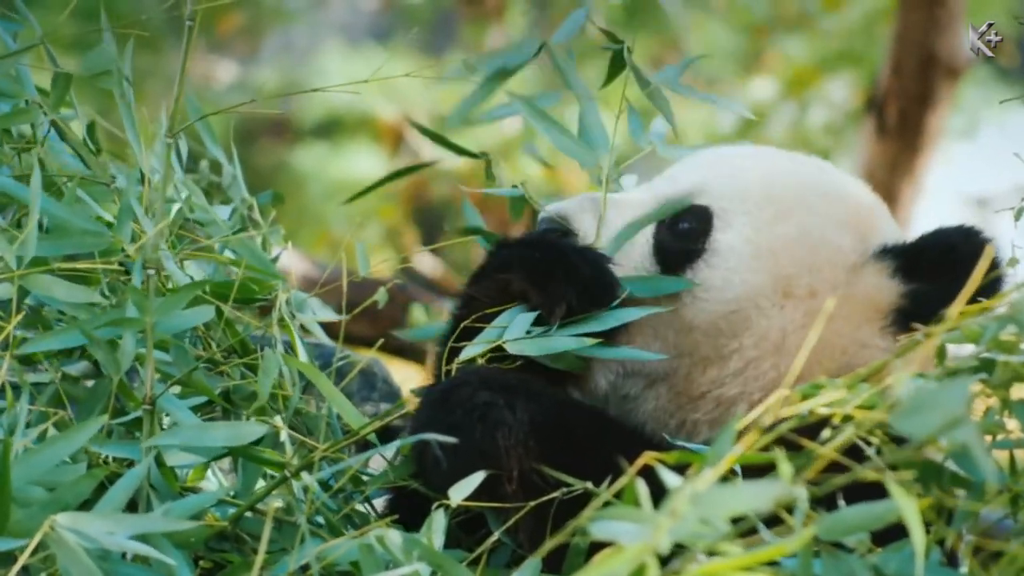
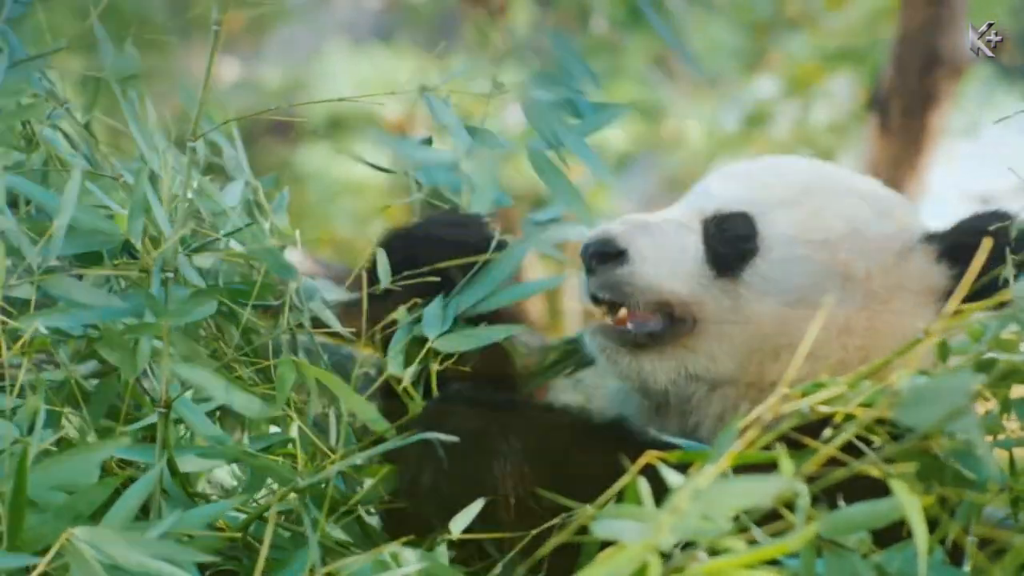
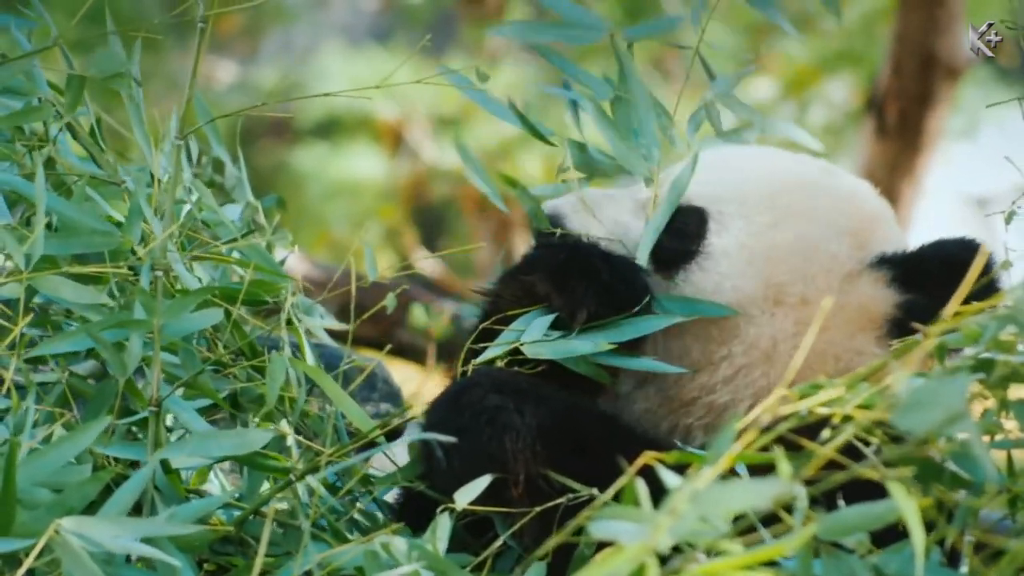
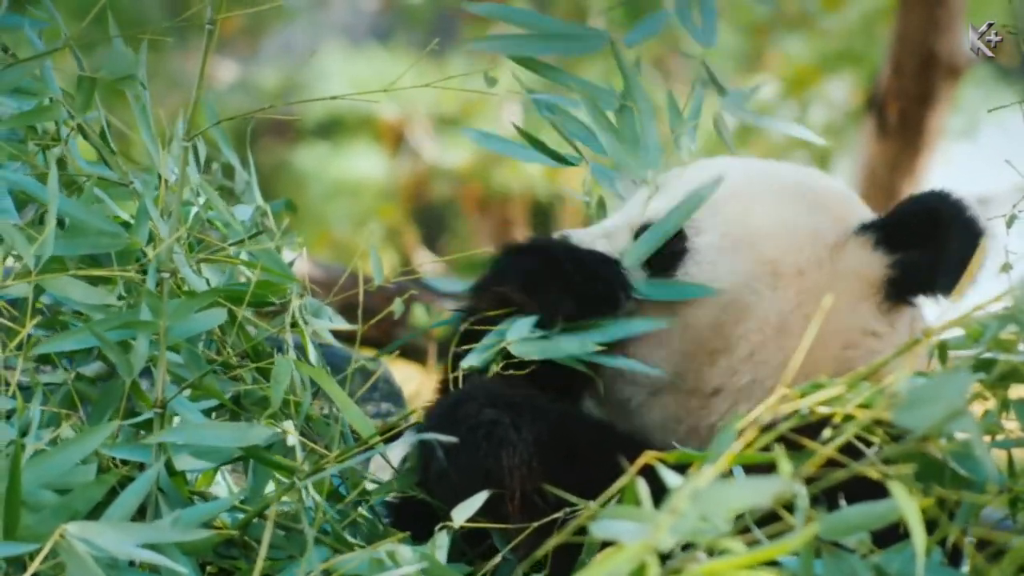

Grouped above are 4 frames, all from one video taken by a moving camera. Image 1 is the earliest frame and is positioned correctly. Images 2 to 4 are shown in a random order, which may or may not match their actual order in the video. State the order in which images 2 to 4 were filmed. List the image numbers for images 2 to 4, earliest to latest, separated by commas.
3, 4, 2
